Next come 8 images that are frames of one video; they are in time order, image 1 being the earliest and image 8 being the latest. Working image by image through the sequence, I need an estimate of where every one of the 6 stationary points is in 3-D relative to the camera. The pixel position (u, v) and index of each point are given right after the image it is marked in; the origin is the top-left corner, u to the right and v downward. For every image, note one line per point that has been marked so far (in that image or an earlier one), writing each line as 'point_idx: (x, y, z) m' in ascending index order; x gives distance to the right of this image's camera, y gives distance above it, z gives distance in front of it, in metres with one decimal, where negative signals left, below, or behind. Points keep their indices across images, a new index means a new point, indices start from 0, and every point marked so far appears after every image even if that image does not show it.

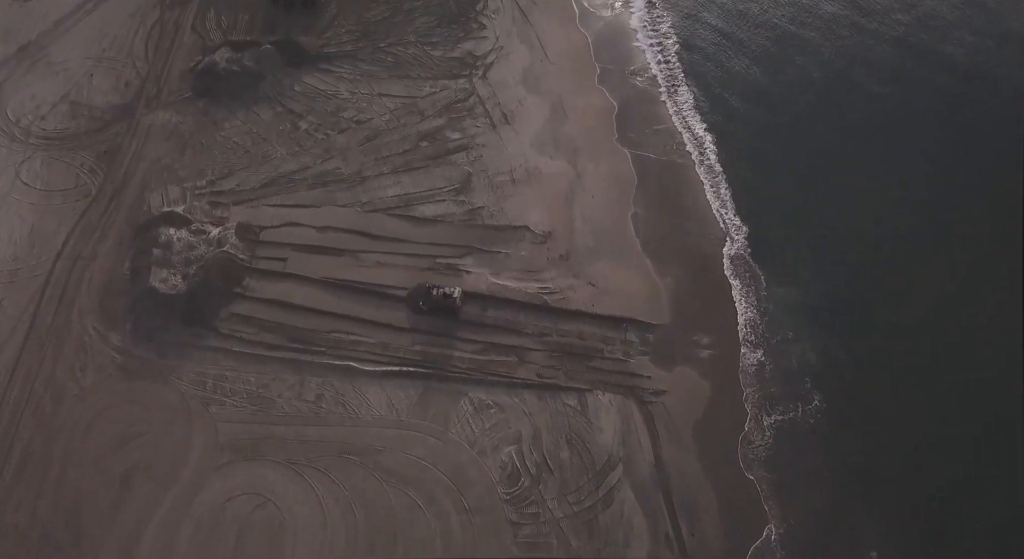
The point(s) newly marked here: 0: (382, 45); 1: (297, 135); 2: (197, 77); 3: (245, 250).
0: (-3.0, +5.5, +19.0) m
1: (-4.5, +3.0, +17.1) m
2: (-6.8, +4.4, +17.7) m
3: (-4.8, +0.5, +14.8) m
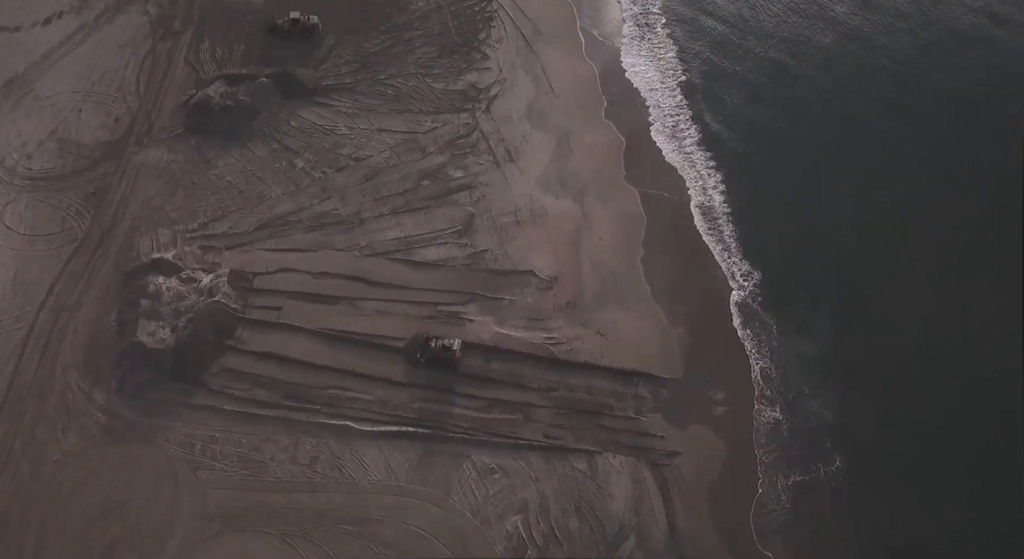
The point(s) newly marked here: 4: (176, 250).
0: (-2.9, +4.6, +18.4) m
1: (-4.4, +2.1, +16.5) m
2: (-6.7, +3.5, +17.0) m
3: (-4.7, -0.3, +14.2) m
4: (-6.1, +0.5, +14.8) m
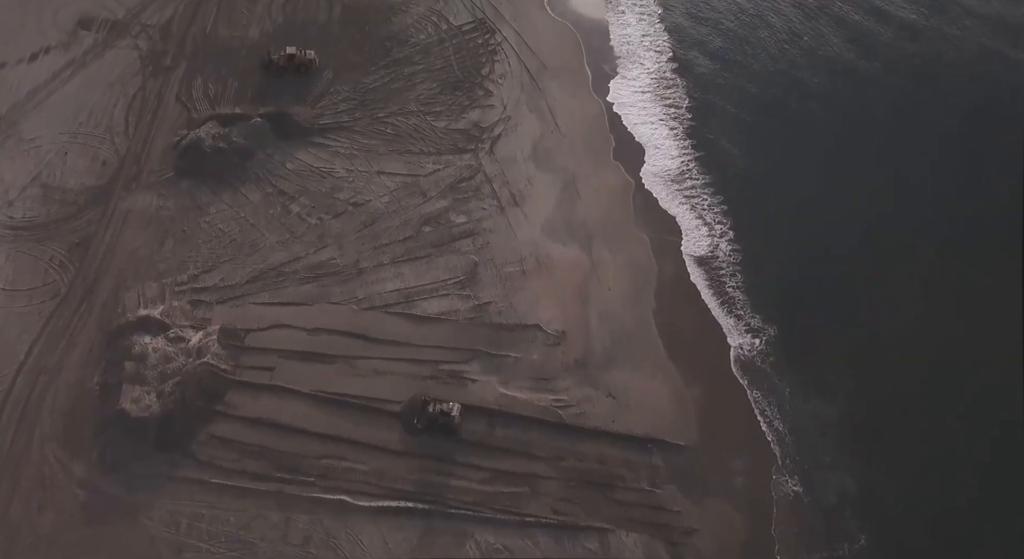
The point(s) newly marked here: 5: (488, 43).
0: (-2.8, +3.5, +17.7) m
1: (-4.3, +1.1, +15.7) m
2: (-6.6, +2.5, +16.3) m
3: (-4.7, -1.3, +13.4) m
4: (-6.0, -0.4, +14.1) m
5: (-0.6, +5.6, +19.3) m
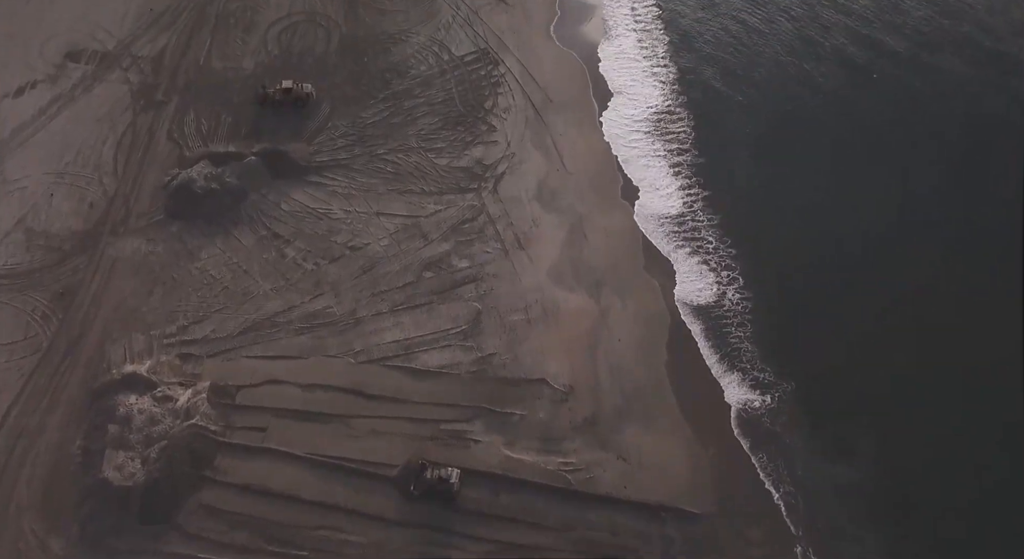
0: (-2.7, +2.6, +17.0) m
1: (-4.2, +0.2, +15.1) m
2: (-6.5, +1.6, +15.7) m
3: (-4.6, -2.2, +12.7) m
4: (-5.9, -1.3, +13.4) m
5: (-0.5, +4.7, +18.7) m
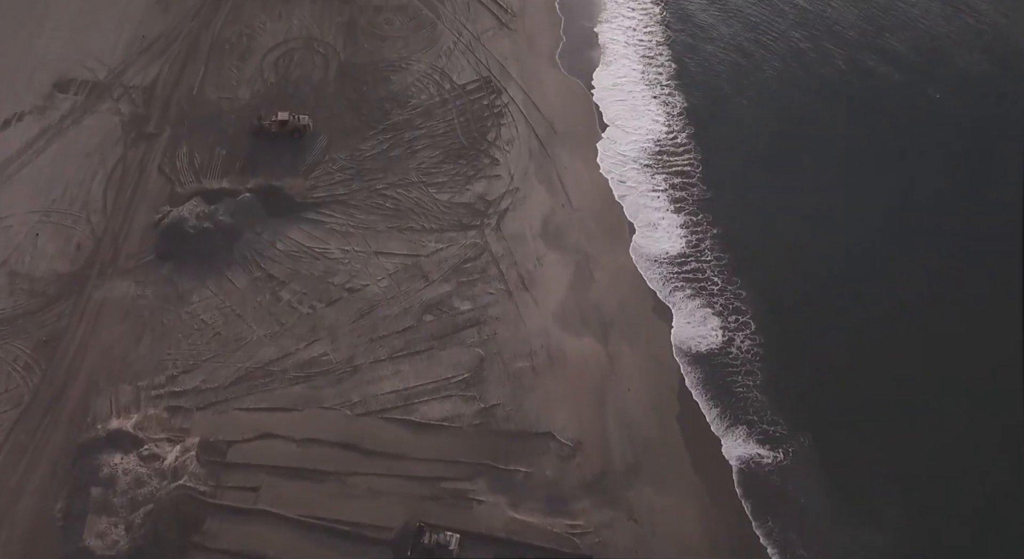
0: (-2.6, +1.8, +16.4) m
1: (-4.2, -0.5, +14.5) m
2: (-6.5, +0.8, +15.1) m
3: (-4.5, -2.9, +12.1) m
4: (-5.8, -2.1, +12.8) m
5: (-0.4, +3.9, +18.1) m
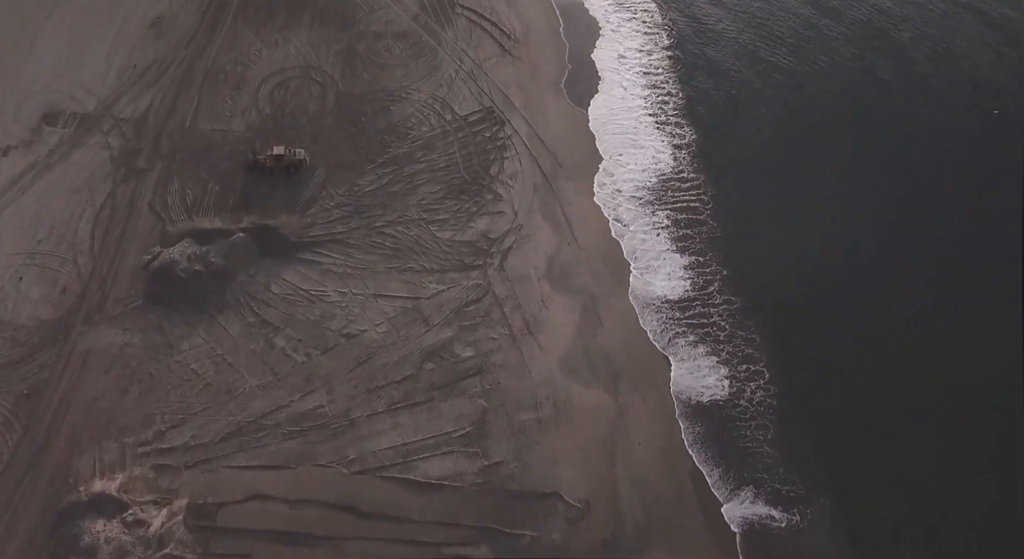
0: (-2.6, +1.0, +15.8) m
1: (-4.1, -1.3, +13.8) m
2: (-6.4, 0.0, +14.5) m
3: (-4.4, -3.7, +11.5) m
4: (-5.8, -2.9, +12.2) m
5: (-0.3, +3.1, +17.5) m
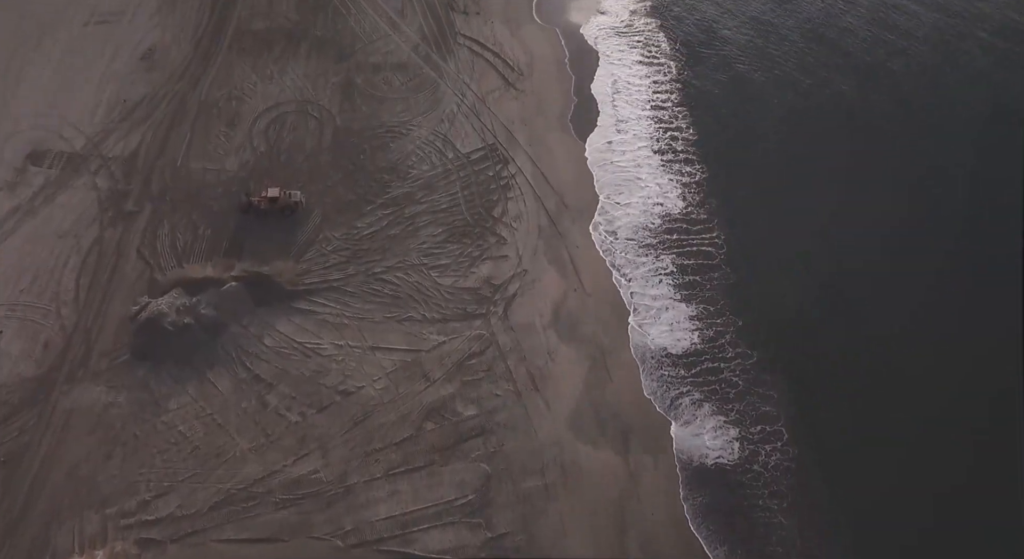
0: (-2.5, +0.1, +15.1) m
1: (-4.0, -2.2, +13.1) m
2: (-6.3, -0.9, +13.8) m
3: (-4.3, -4.6, +10.7) m
4: (-5.7, -3.7, +11.4) m
5: (-0.2, +2.1, +16.8) m
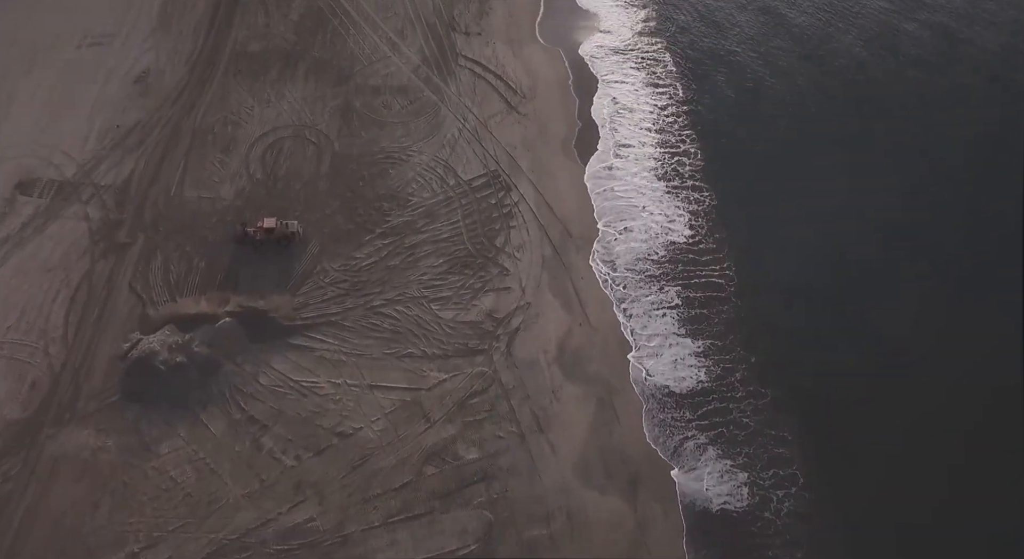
0: (-2.4, -0.5, +14.7) m
1: (-3.9, -2.8, +12.7) m
2: (-6.2, -1.5, +13.3) m
3: (-4.3, -5.2, +10.3) m
4: (-5.6, -4.3, +11.0) m
5: (-0.2, +1.5, +16.4) m
